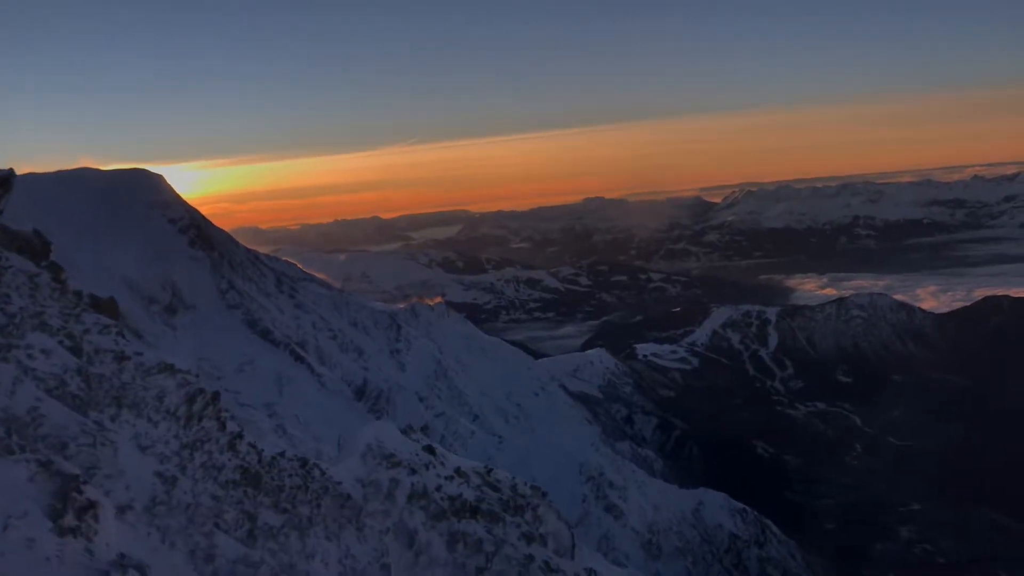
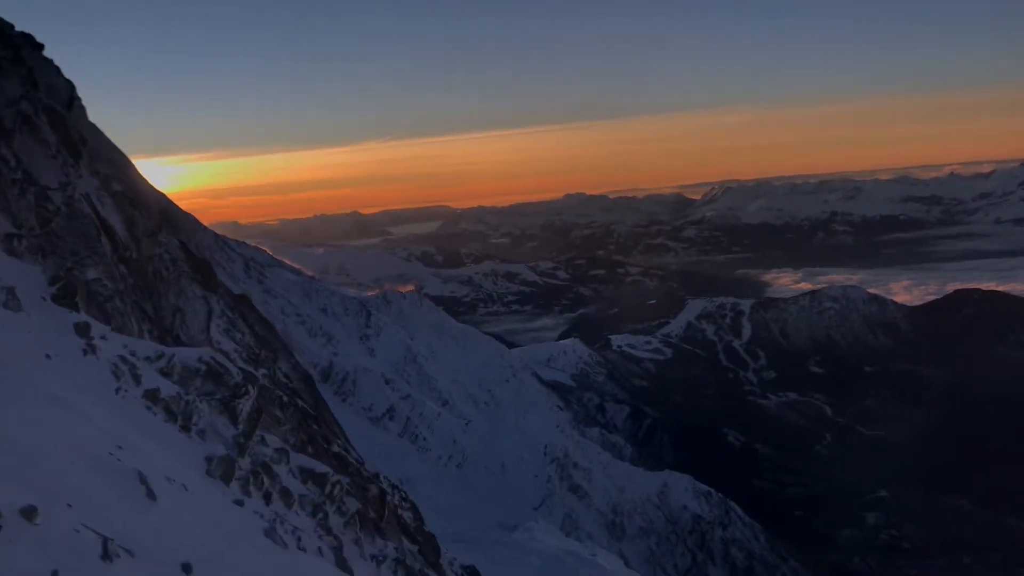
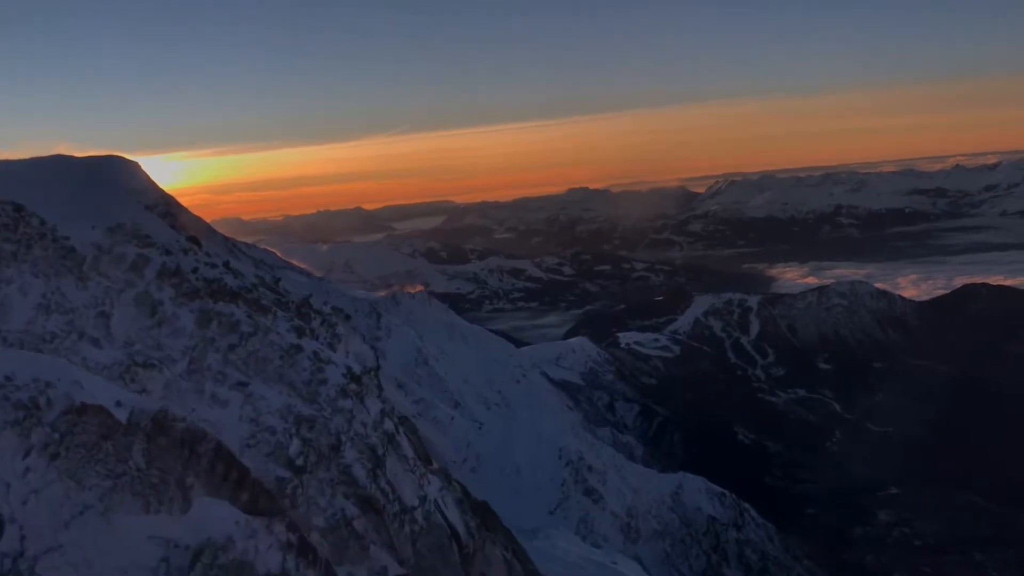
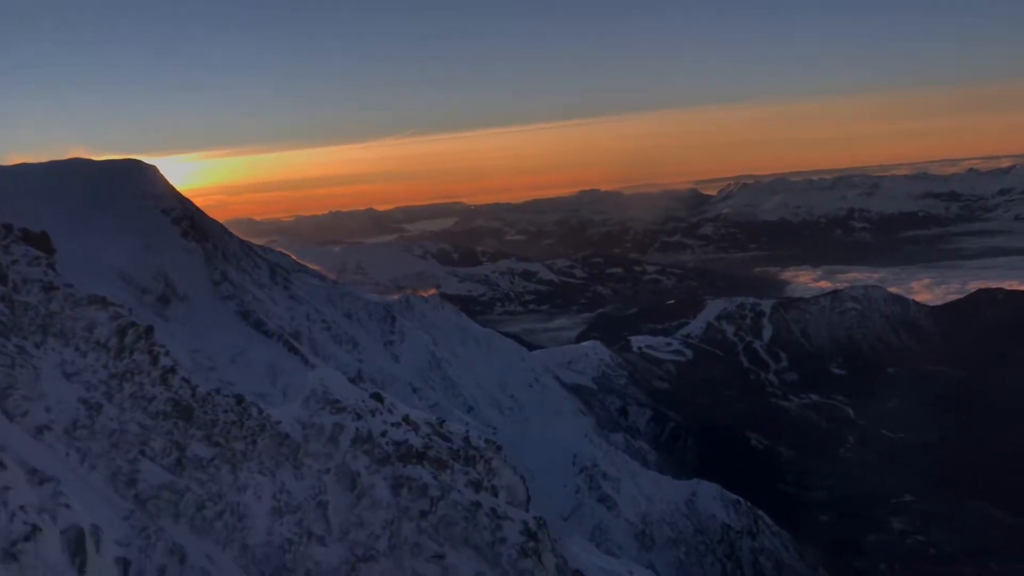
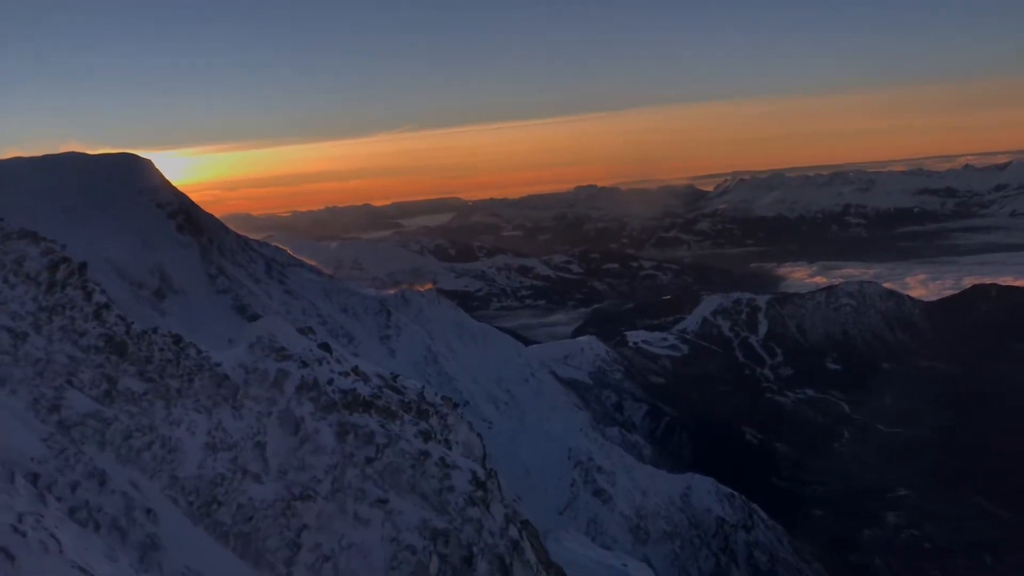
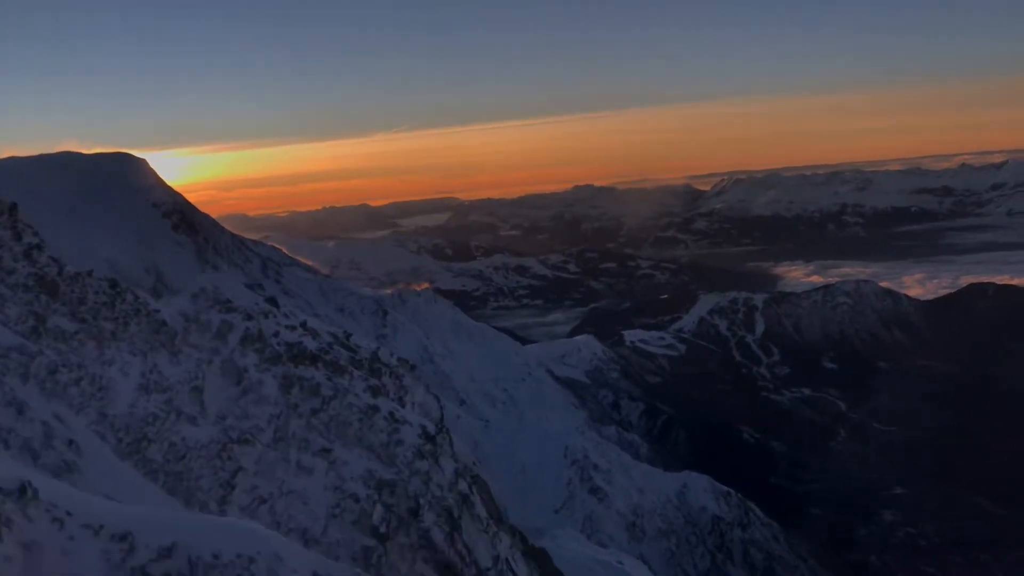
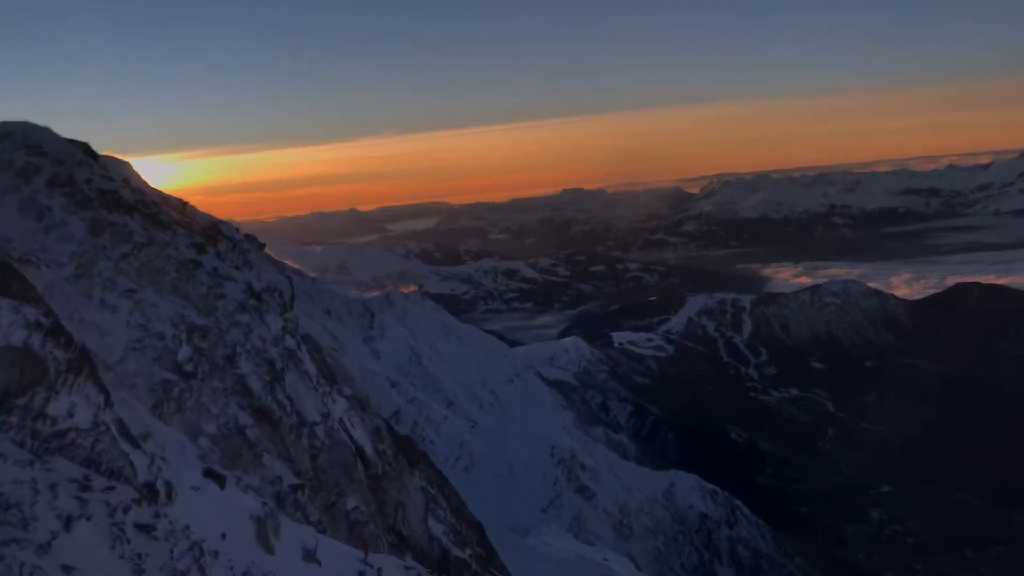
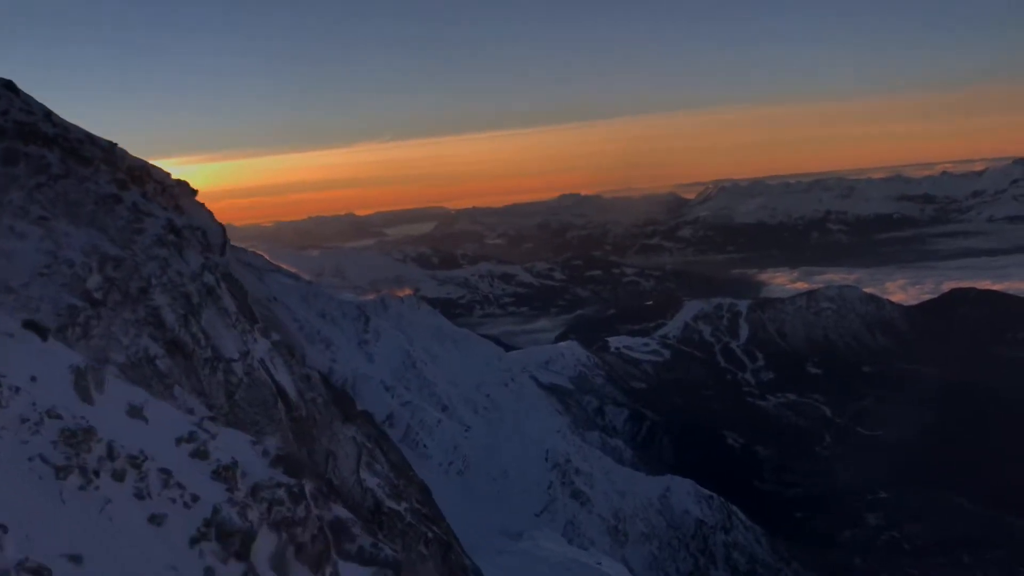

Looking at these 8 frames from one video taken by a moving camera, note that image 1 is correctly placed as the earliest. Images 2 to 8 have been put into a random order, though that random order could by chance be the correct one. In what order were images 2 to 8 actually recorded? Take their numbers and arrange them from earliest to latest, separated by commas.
4, 5, 6, 3, 7, 8, 2
